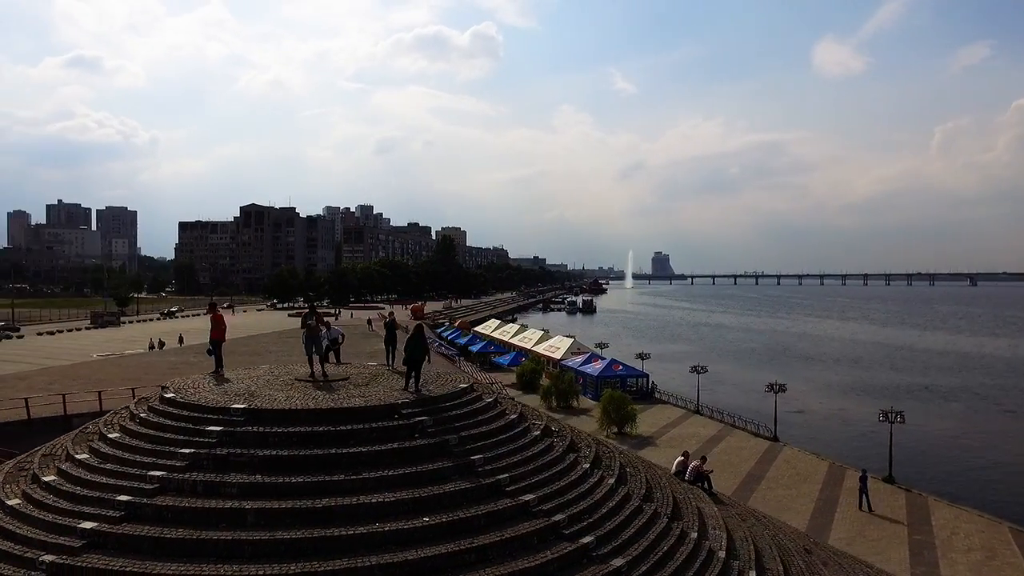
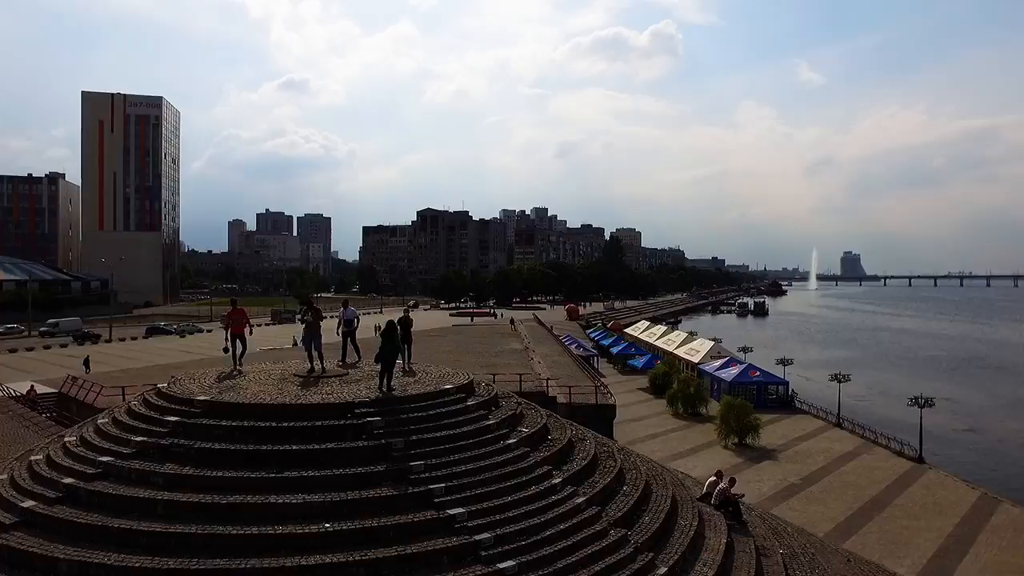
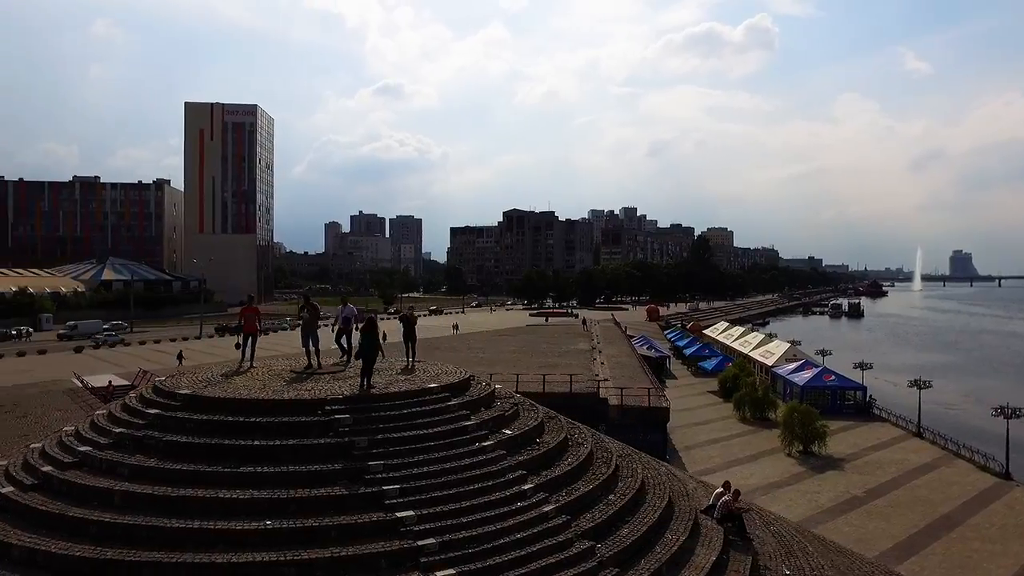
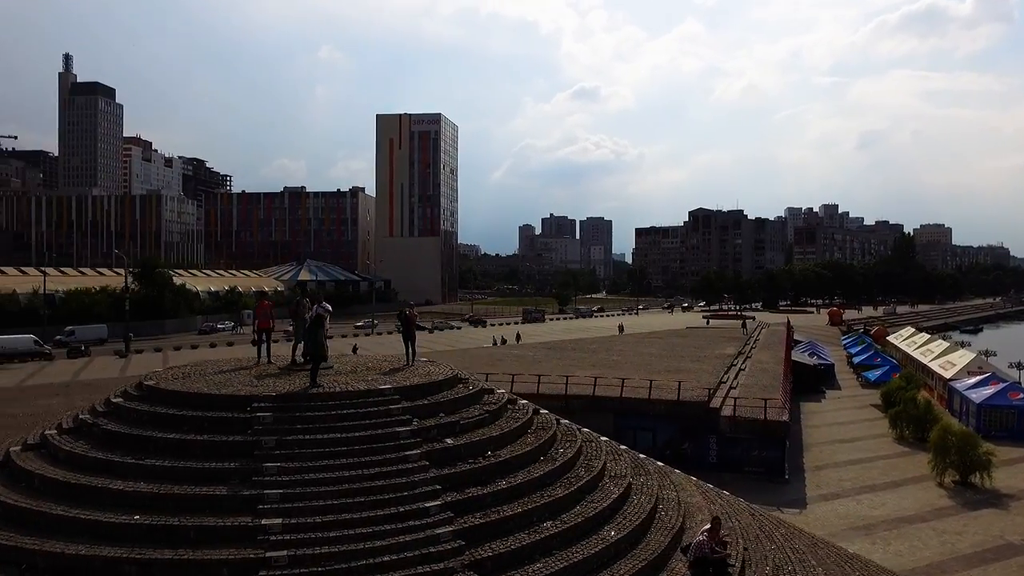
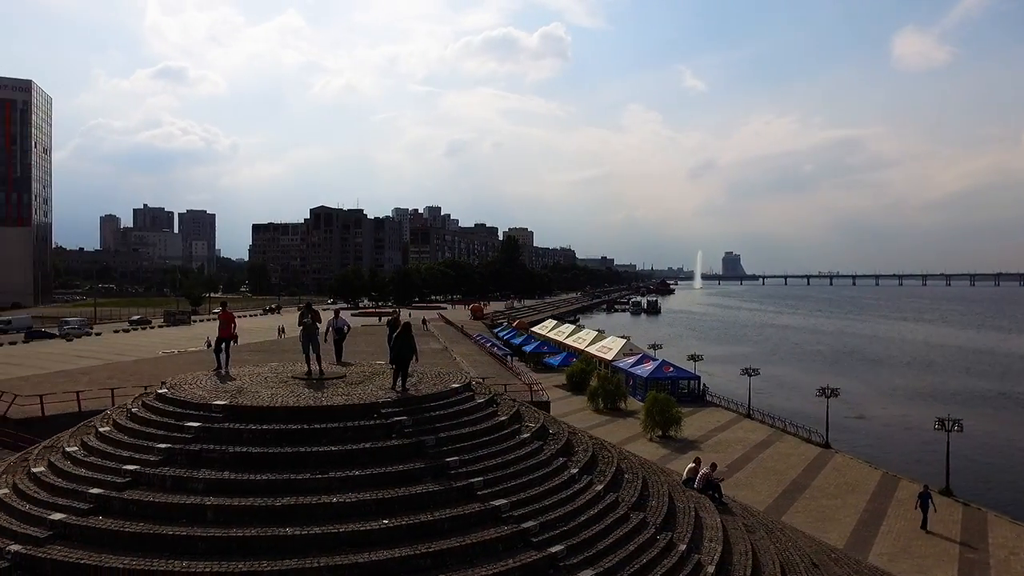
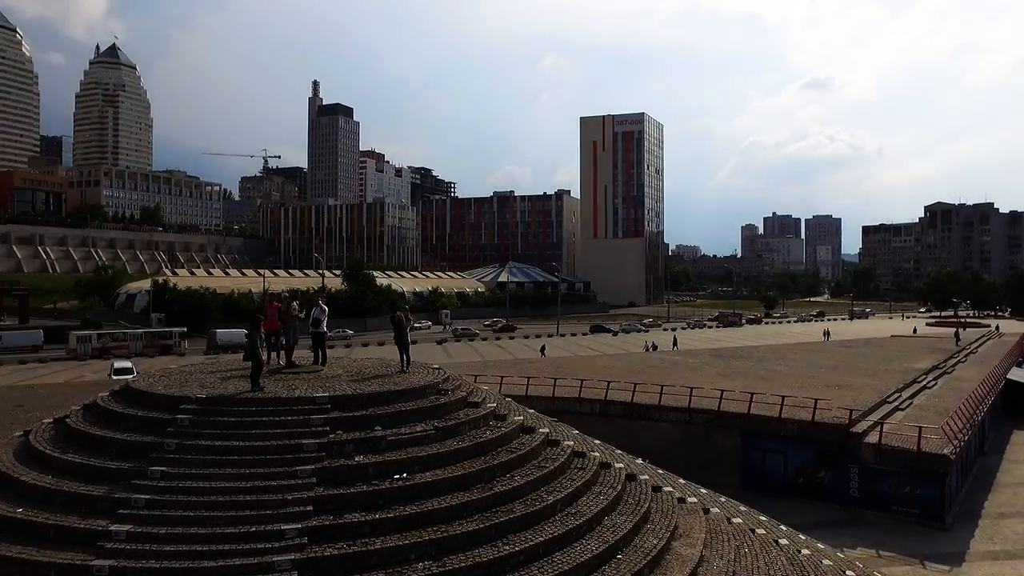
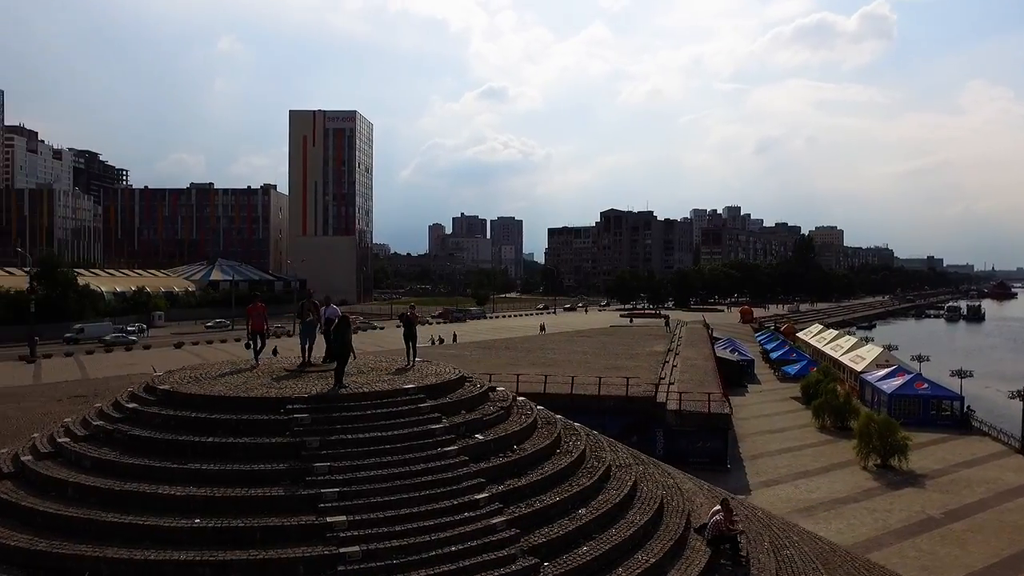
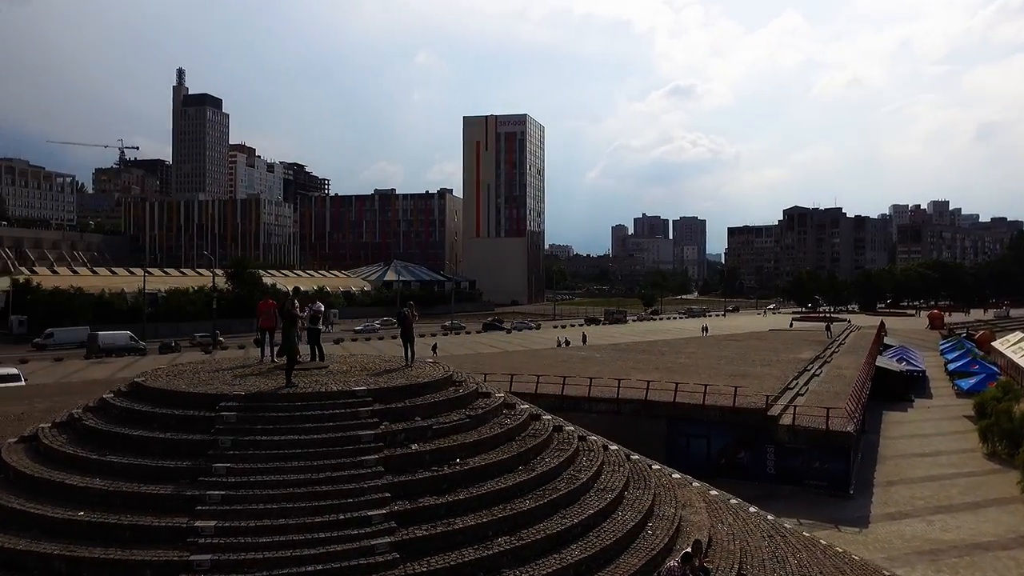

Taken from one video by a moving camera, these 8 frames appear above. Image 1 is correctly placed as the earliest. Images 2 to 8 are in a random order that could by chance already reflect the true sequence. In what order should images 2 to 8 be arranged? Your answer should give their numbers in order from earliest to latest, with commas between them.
5, 2, 3, 7, 4, 8, 6
